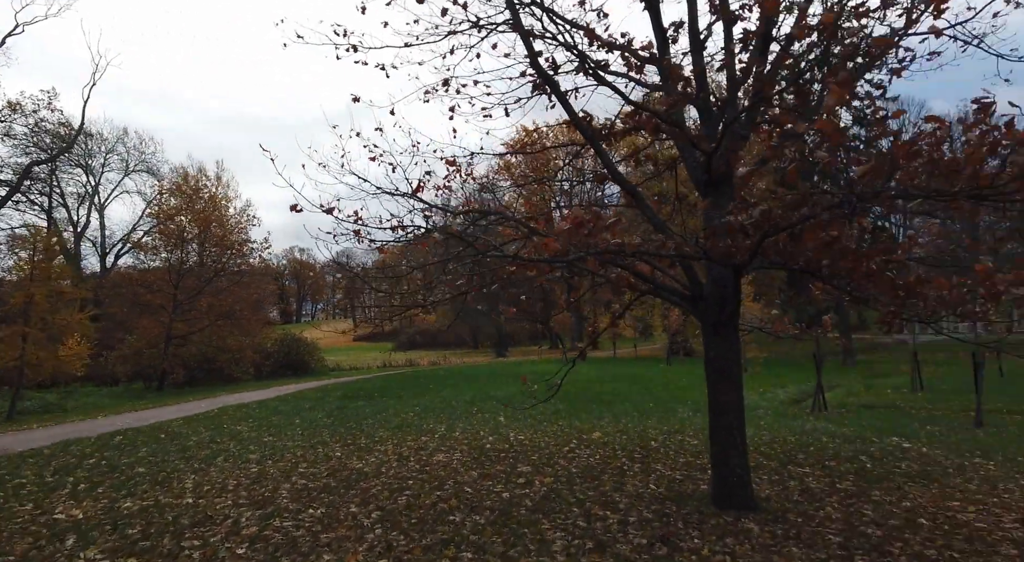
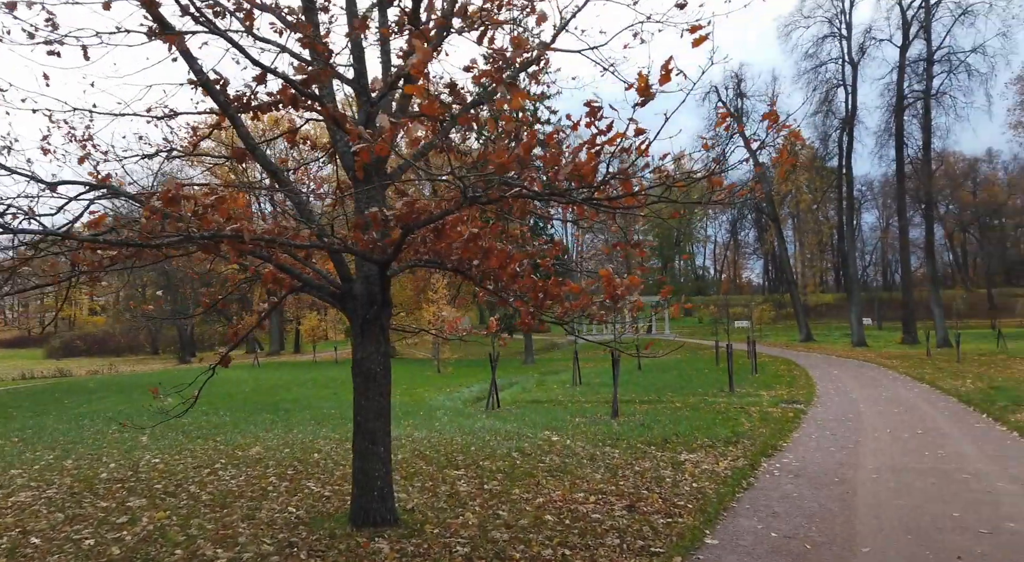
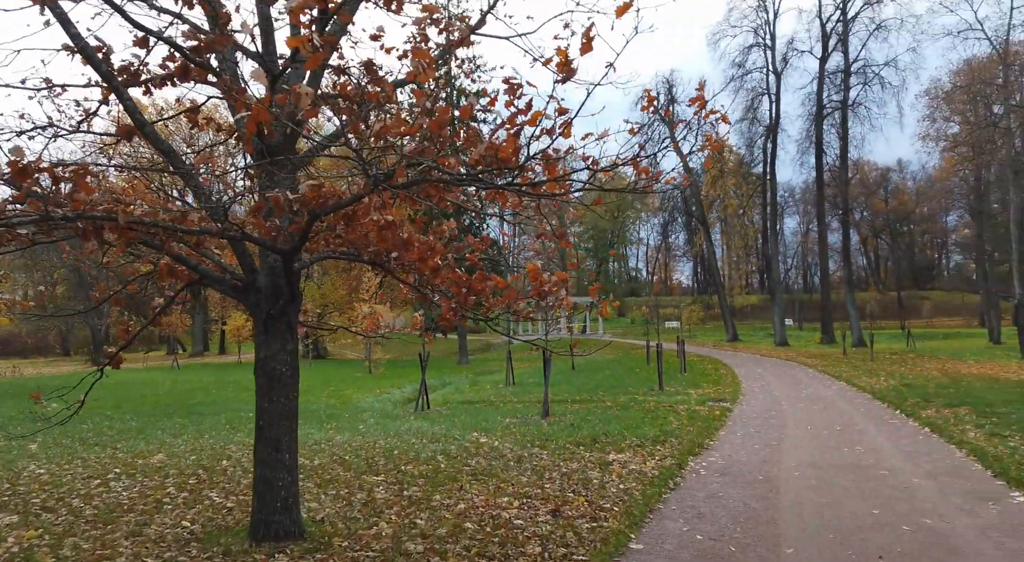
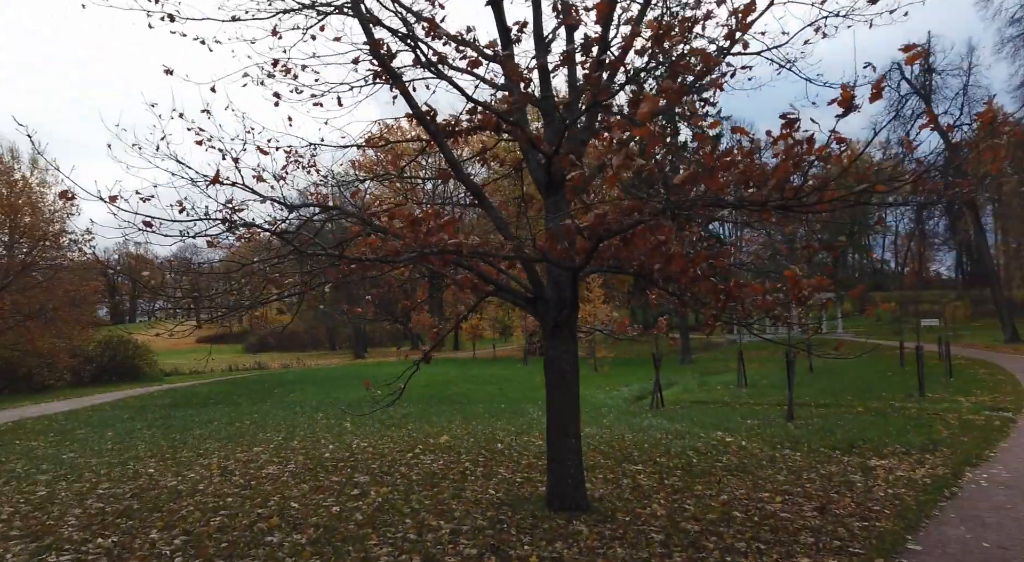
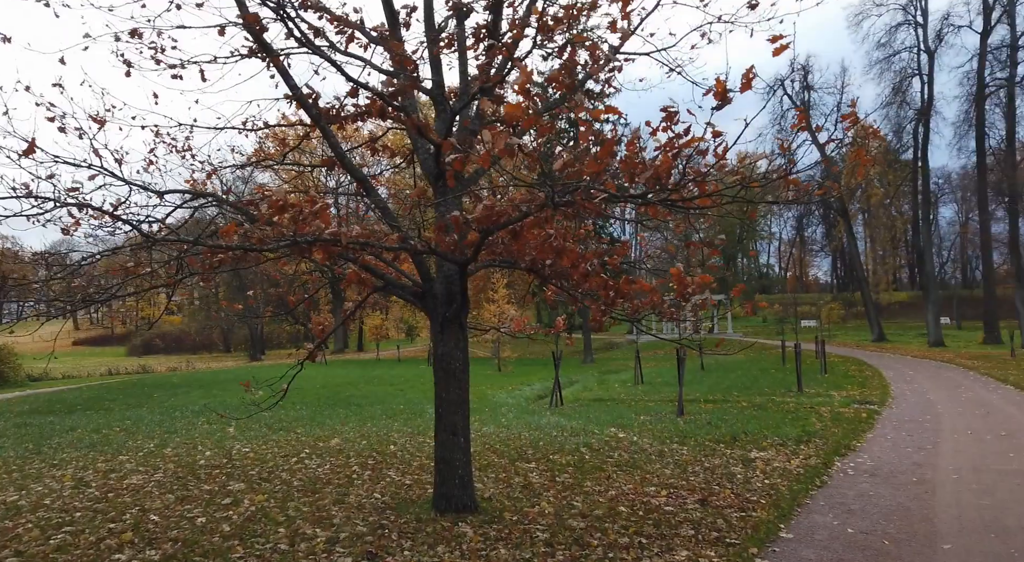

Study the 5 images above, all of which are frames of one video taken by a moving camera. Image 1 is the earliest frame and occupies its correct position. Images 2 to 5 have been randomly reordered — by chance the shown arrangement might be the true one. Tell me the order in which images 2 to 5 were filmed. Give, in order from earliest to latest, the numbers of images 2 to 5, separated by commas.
4, 5, 2, 3
